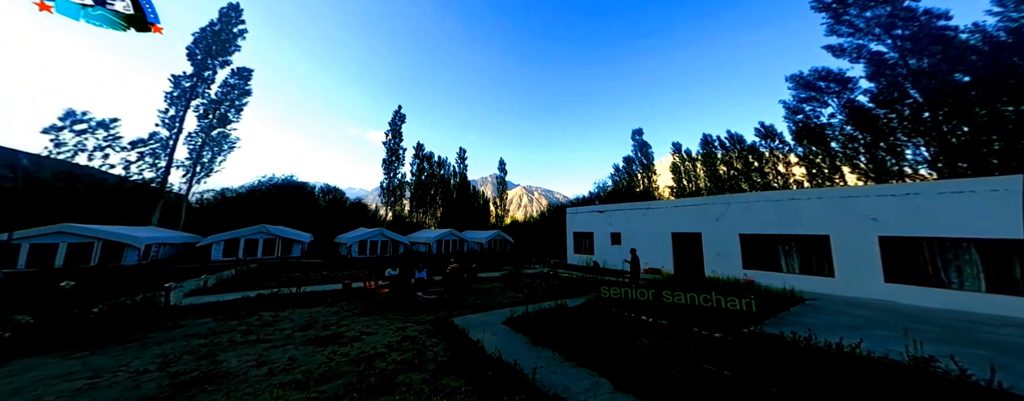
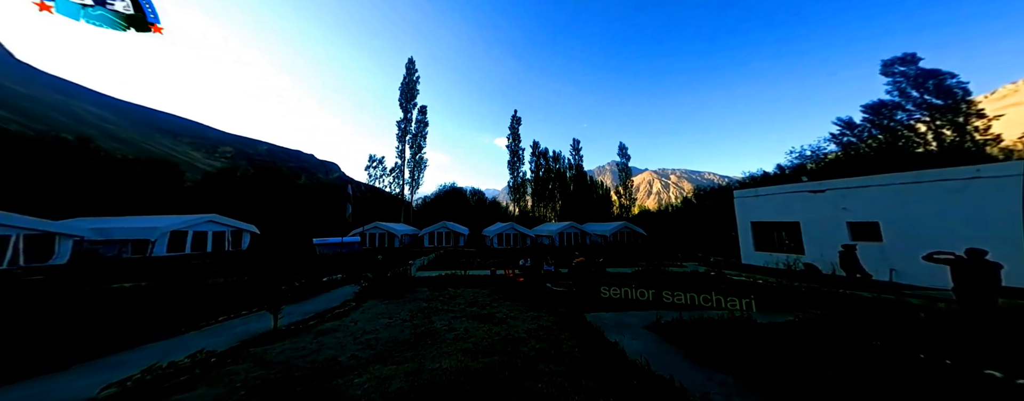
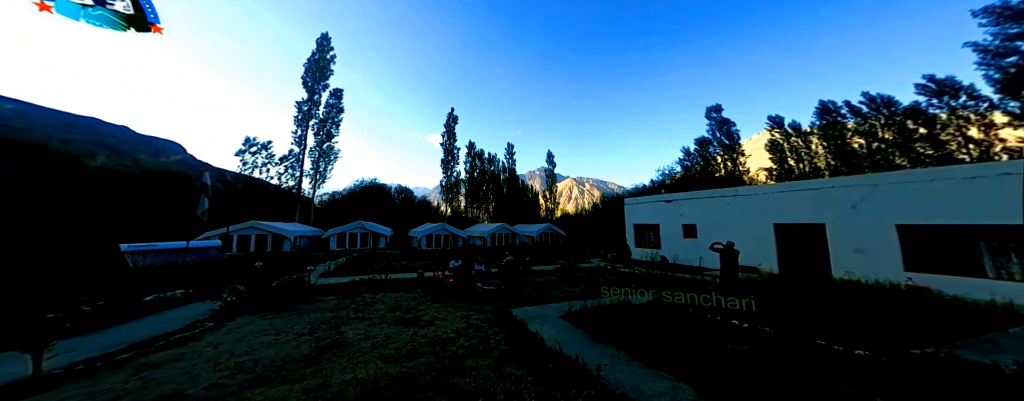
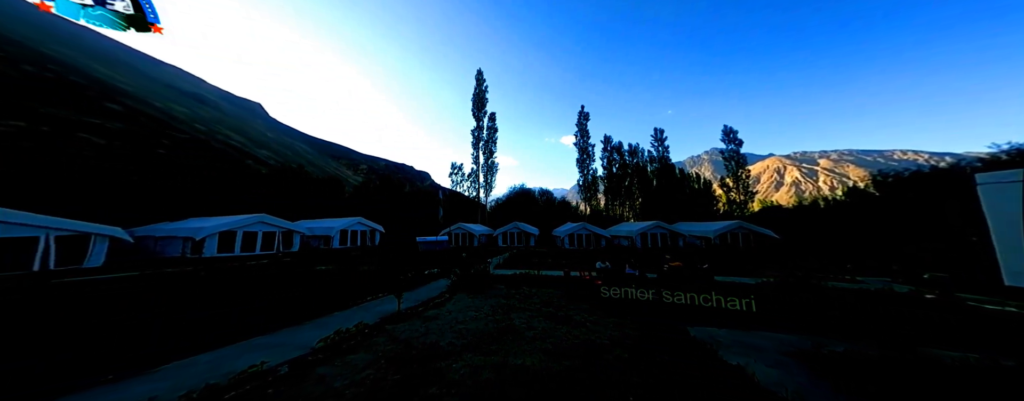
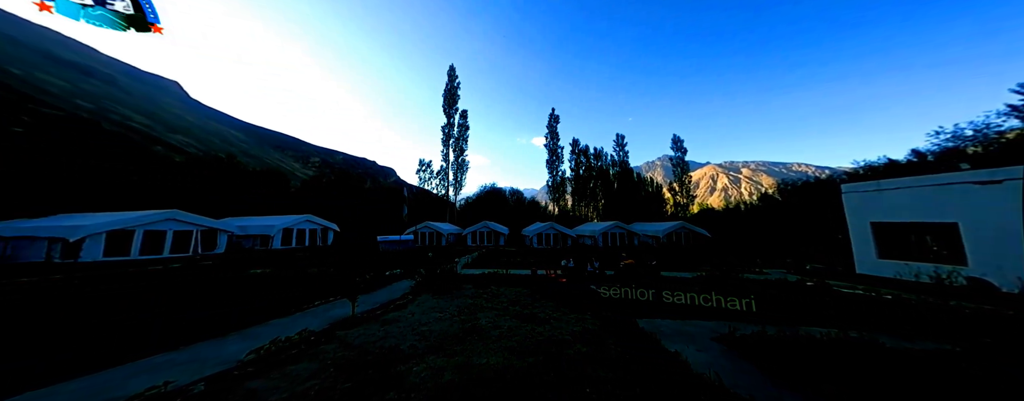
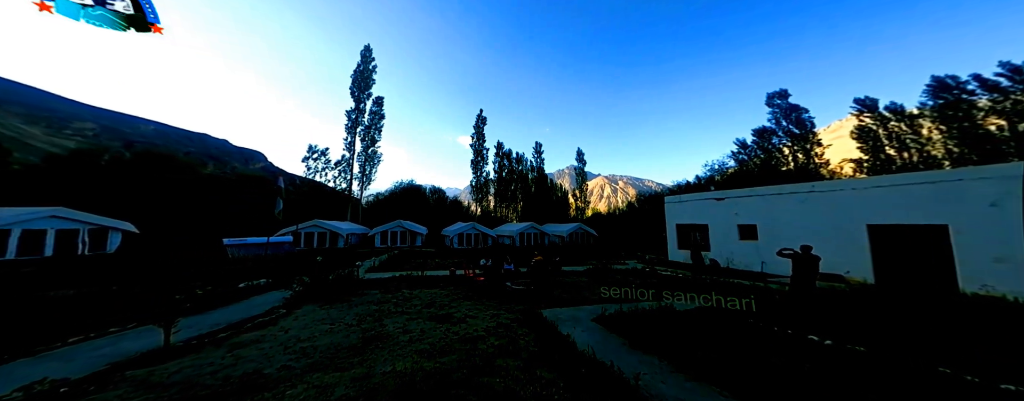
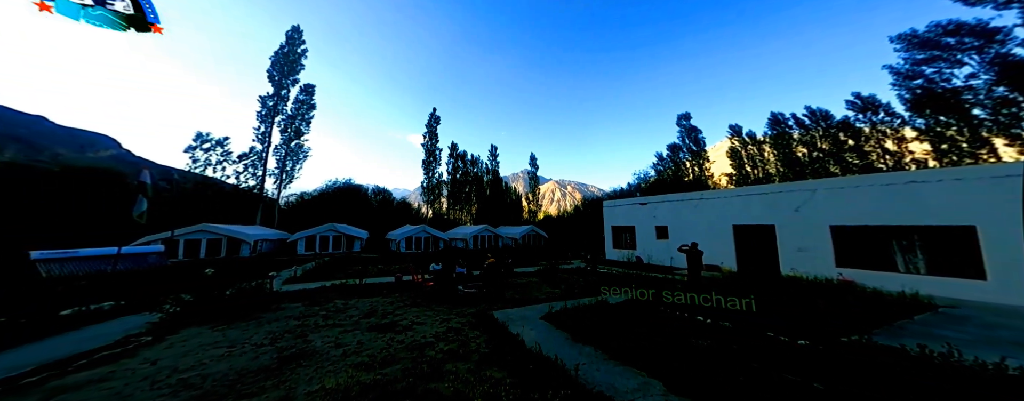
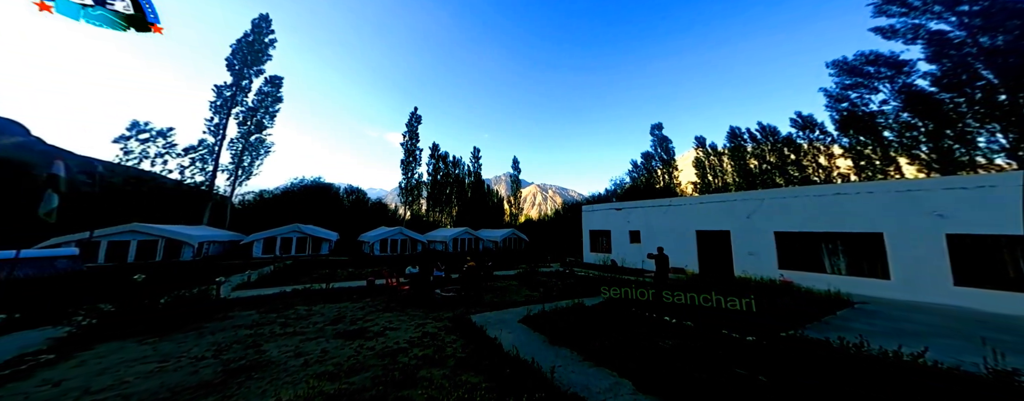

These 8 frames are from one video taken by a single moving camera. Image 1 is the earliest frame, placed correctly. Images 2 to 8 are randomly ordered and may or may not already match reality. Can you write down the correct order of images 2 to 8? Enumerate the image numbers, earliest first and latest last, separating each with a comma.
8, 7, 3, 6, 2, 5, 4
